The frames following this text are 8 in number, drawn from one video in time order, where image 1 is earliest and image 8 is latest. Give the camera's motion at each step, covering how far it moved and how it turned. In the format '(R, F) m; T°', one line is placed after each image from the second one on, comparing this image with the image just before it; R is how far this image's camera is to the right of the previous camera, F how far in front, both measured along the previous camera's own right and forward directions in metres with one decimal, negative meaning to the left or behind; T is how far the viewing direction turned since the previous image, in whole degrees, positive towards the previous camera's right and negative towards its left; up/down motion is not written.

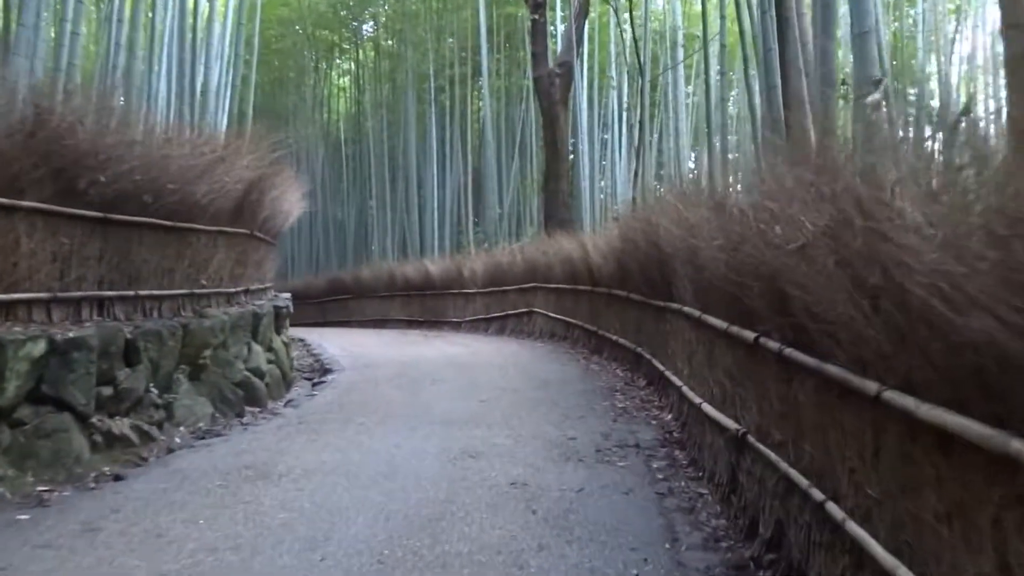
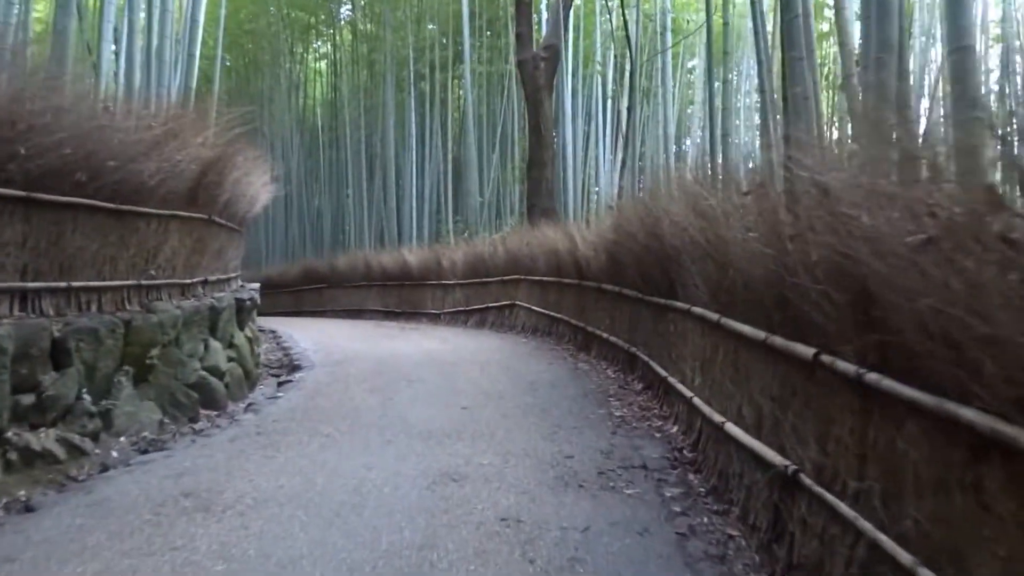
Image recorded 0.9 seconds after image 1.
(0.0, +0.6) m; +1°
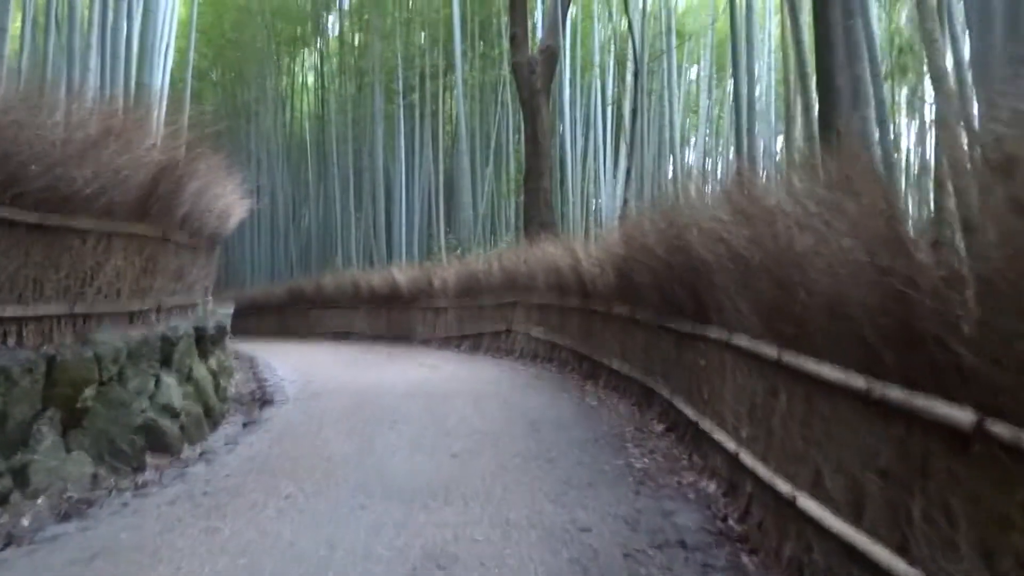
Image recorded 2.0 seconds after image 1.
(0.0, +0.7) m; 0°
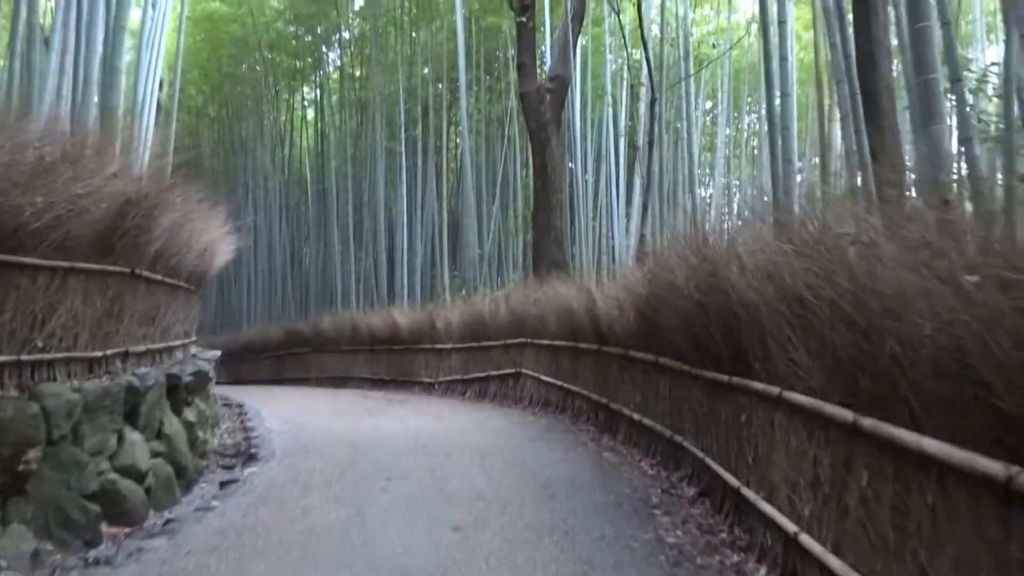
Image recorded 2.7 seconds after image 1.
(0.0, +0.6) m; 0°
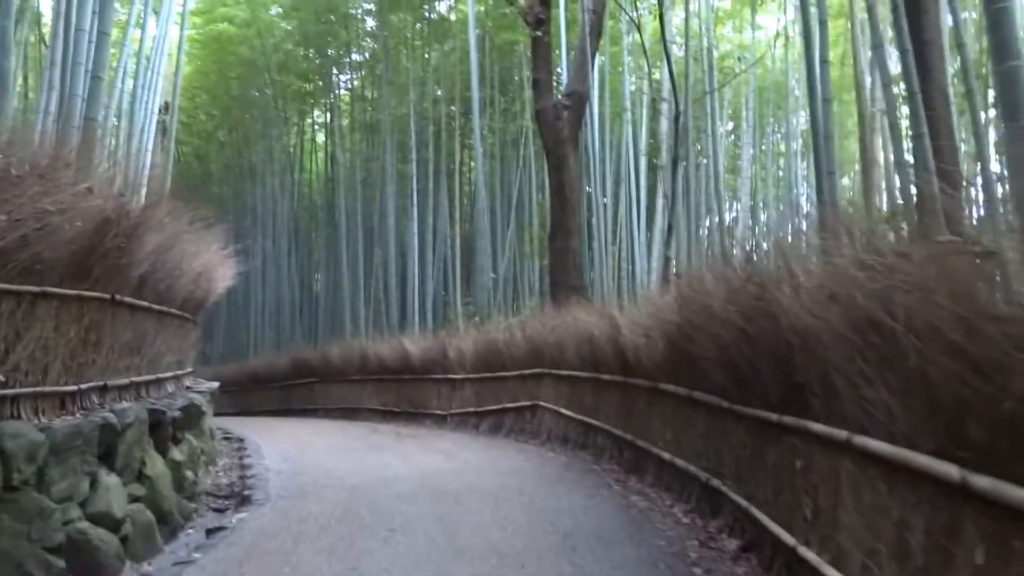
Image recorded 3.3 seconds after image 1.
(0.0, +0.4) m; -1°
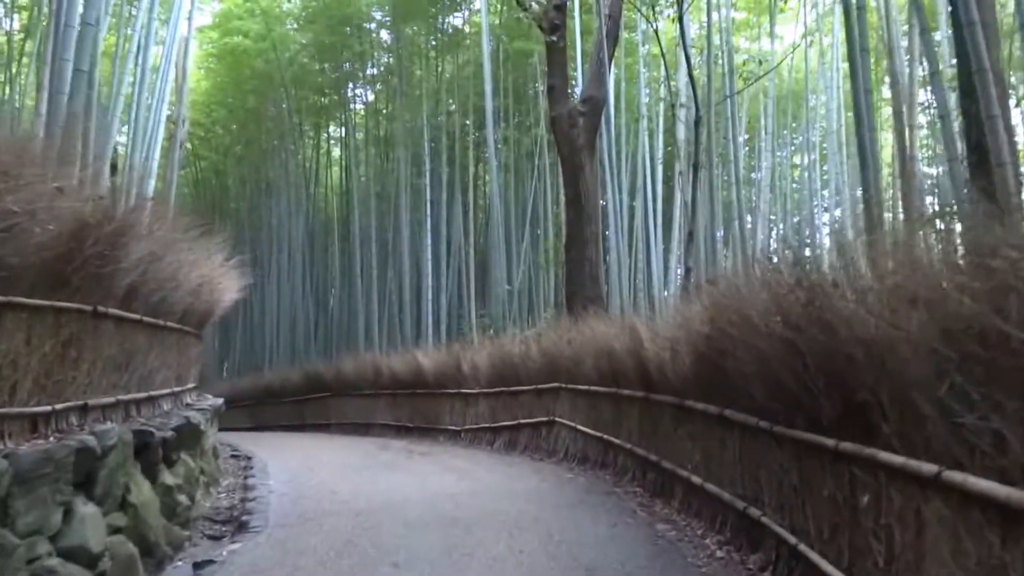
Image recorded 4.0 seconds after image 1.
(0.0, +0.4) m; -1°
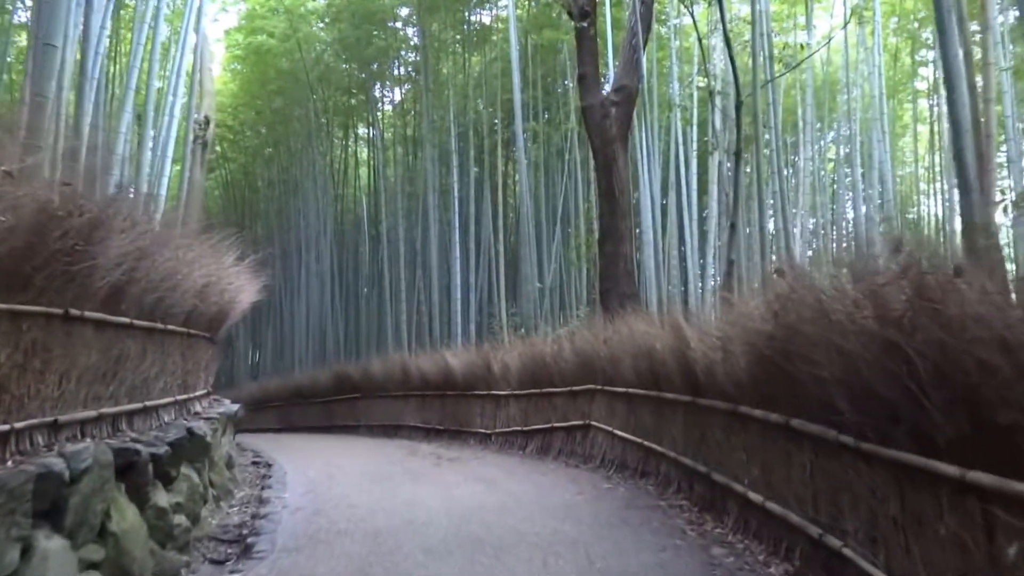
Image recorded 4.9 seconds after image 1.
(0.0, +0.5) m; -2°
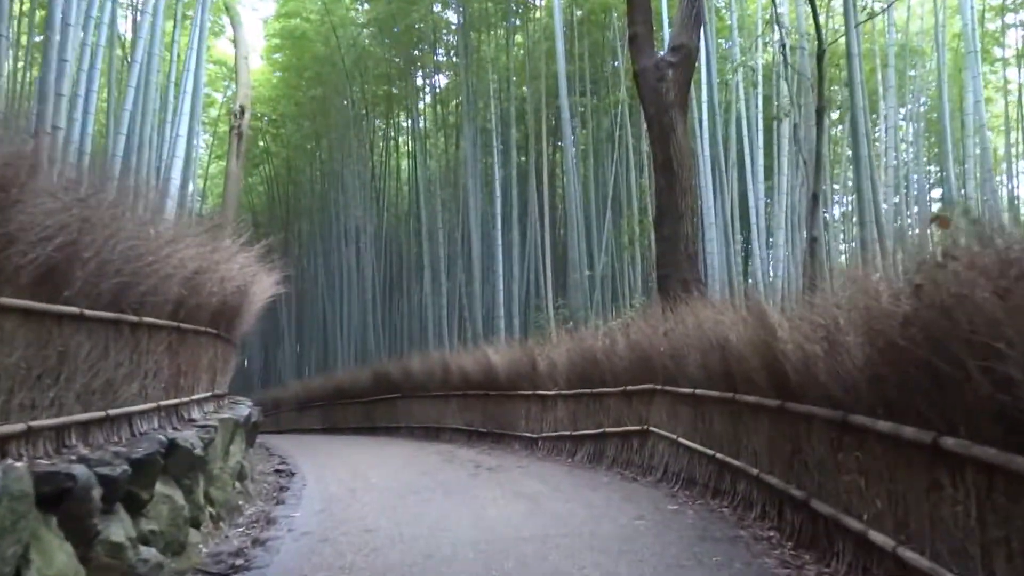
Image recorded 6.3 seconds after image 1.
(0.0, +0.9) m; -3°
